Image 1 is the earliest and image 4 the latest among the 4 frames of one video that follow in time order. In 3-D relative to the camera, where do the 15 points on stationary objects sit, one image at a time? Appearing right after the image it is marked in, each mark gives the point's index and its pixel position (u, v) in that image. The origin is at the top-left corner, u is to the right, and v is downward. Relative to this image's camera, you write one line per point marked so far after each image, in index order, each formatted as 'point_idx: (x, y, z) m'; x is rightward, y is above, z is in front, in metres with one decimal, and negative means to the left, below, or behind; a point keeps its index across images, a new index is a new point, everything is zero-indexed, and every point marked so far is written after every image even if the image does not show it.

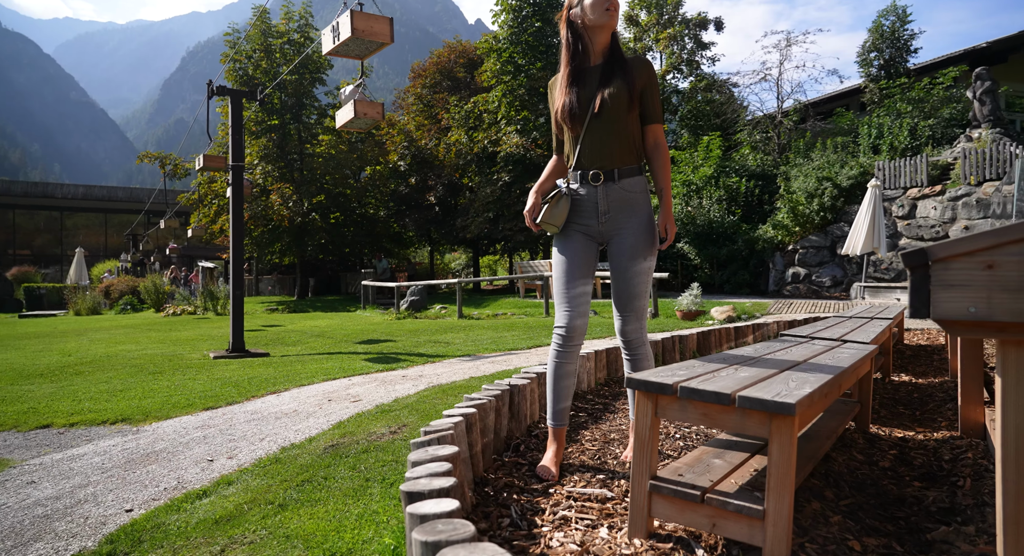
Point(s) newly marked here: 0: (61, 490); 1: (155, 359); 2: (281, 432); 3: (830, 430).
0: (-3.0, -1.4, +4.8) m
1: (-5.7, -1.3, +11.5) m
2: (-2.0, -1.3, +6.1) m
3: (+2.3, -1.1, +5.1) m
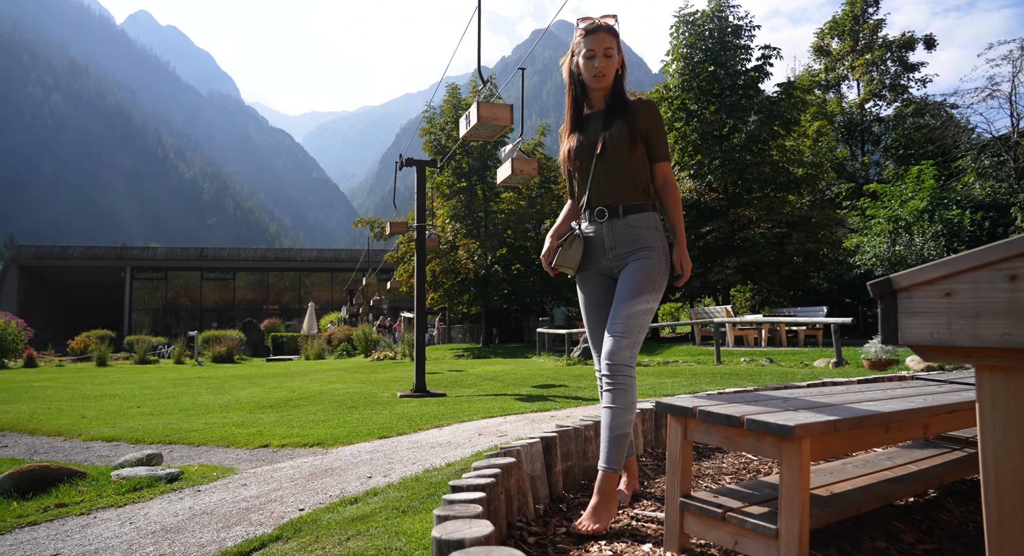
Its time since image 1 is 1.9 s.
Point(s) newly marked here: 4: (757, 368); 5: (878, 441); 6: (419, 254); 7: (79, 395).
0: (-2.2, -1.8, +6.2) m
1: (-2.9, -2.2, +13.3) m
2: (-0.8, -1.8, +7.2) m
3: (+3.0, -1.4, +5.1) m
4: (+6.6, -2.4, +19.1) m
5: (+2.0, -0.9, +4.0) m
6: (-1.9, +0.5, +14.9) m
7: (-9.8, -2.7, +16.4) m
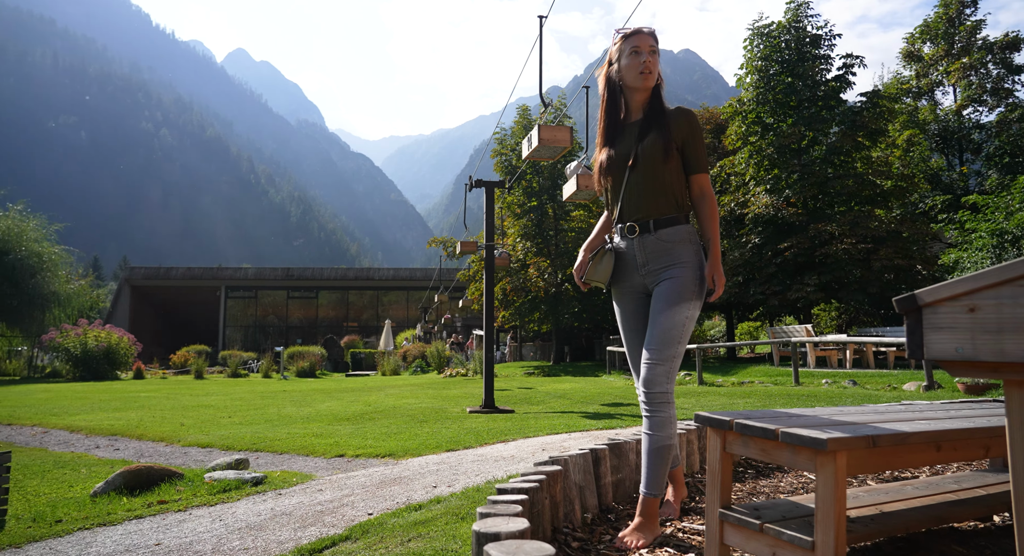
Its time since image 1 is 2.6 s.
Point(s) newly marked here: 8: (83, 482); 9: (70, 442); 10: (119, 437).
0: (-1.7, -2.0, +6.7) m
1: (-1.6, -2.6, +13.8) m
2: (-0.2, -2.0, +7.5) m
3: (+3.4, -1.6, +5.0) m
4: (+8.4, -2.9, +18.6) m
5: (+2.3, -1.0, +4.1) m
6: (-0.5, +0.1, +15.4) m
7: (-8.2, -3.1, +17.6) m
8: (-4.7, -2.2, +7.9) m
9: (-7.3, -2.7, +11.8) m
10: (-6.6, -2.7, +12.0) m
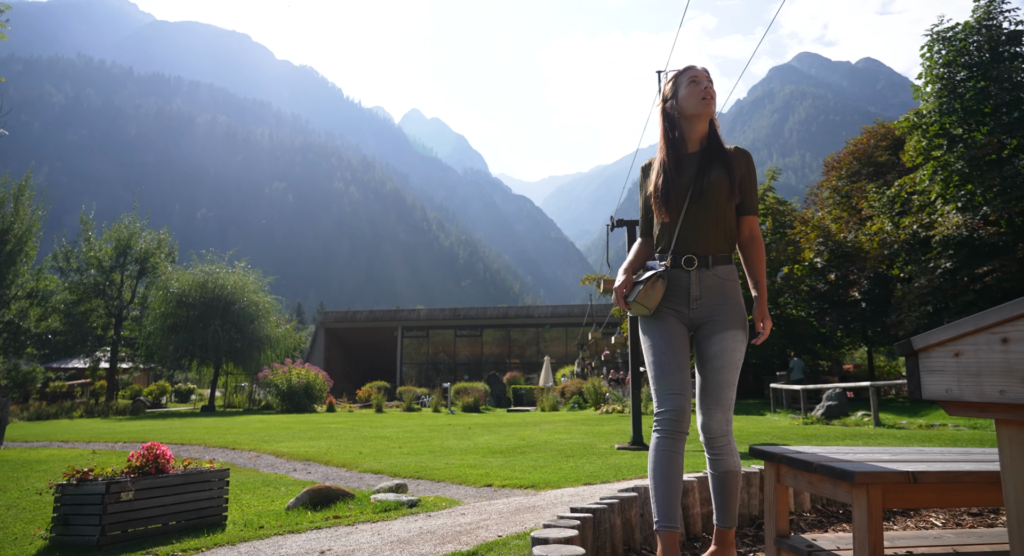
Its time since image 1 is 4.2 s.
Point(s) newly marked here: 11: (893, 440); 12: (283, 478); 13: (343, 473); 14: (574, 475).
0: (-0.4, -2.6, +7.7) m
1: (+1.3, -3.4, +14.6) m
2: (+1.2, -2.6, +8.1) m
3: (+4.1, -1.9, +4.9) m
4: (+12.3, -3.6, +16.8) m
5: (+2.8, -1.4, +4.2) m
6: (+2.8, -0.8, +15.9) m
7: (-4.1, -4.3, +19.8) m
8: (-3.1, -2.9, +9.6) m
9: (-4.6, -3.6, +13.9) m
10: (-3.9, -3.6, +14.0) m
11: (+9.5, -4.0, +17.8) m
12: (-3.7, -3.3, +11.8) m
13: (-2.8, -3.3, +12.2) m
14: (+0.9, -2.9, +10.7) m
